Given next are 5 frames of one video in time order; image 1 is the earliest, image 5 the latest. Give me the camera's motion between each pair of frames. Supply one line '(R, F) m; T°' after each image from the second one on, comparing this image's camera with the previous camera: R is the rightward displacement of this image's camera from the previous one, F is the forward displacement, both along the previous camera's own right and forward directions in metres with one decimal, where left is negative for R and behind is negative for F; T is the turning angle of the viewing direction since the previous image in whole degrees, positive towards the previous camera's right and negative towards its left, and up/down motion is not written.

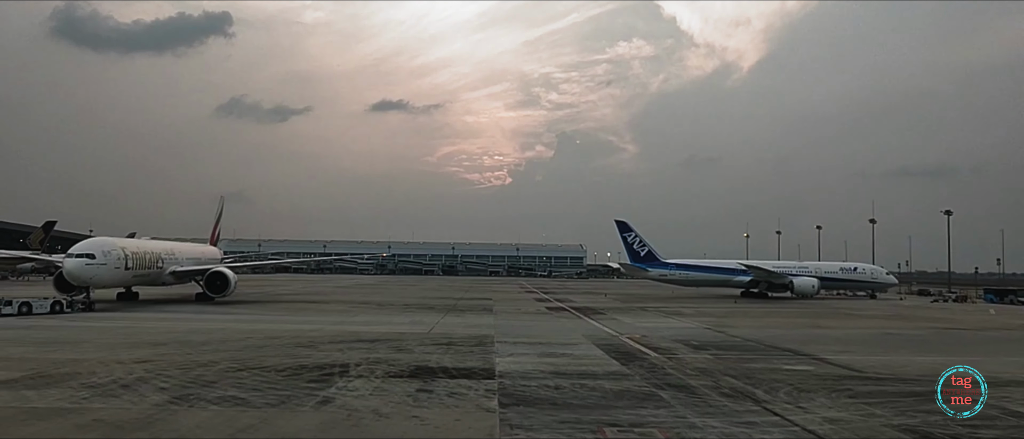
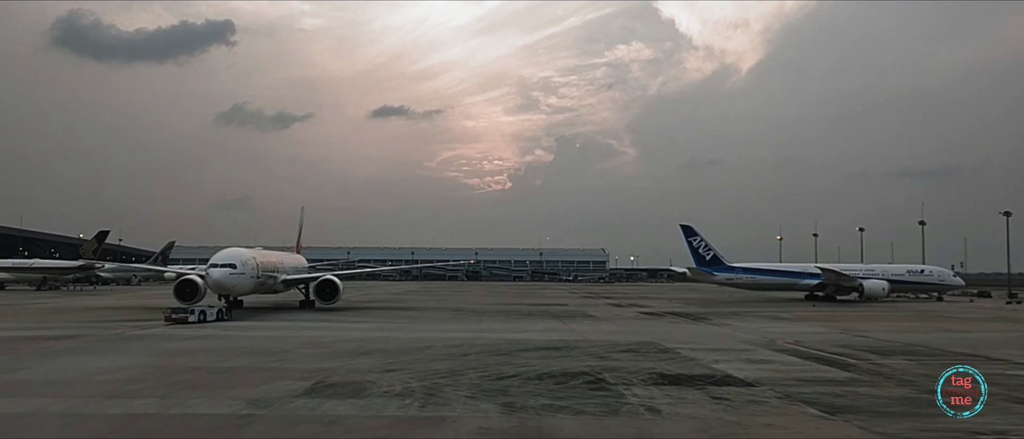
(-5.1, -0.1) m; -1°
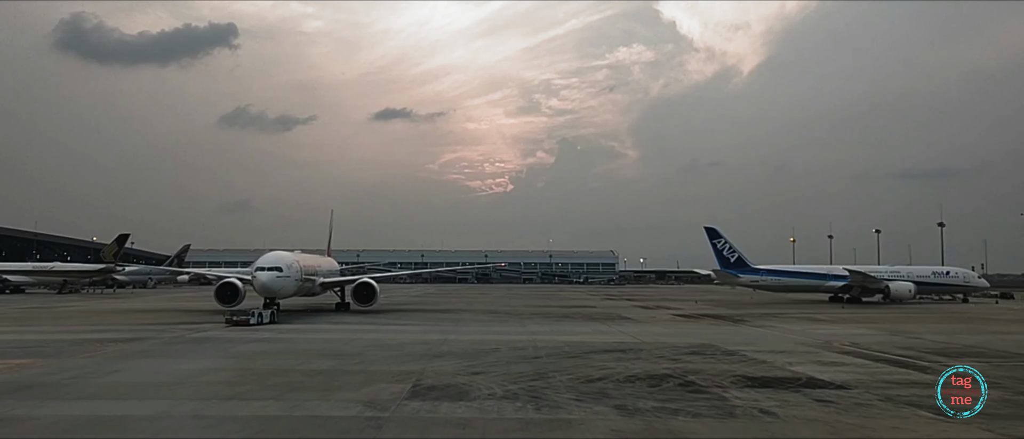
(-1.8, 0.0) m; 0°
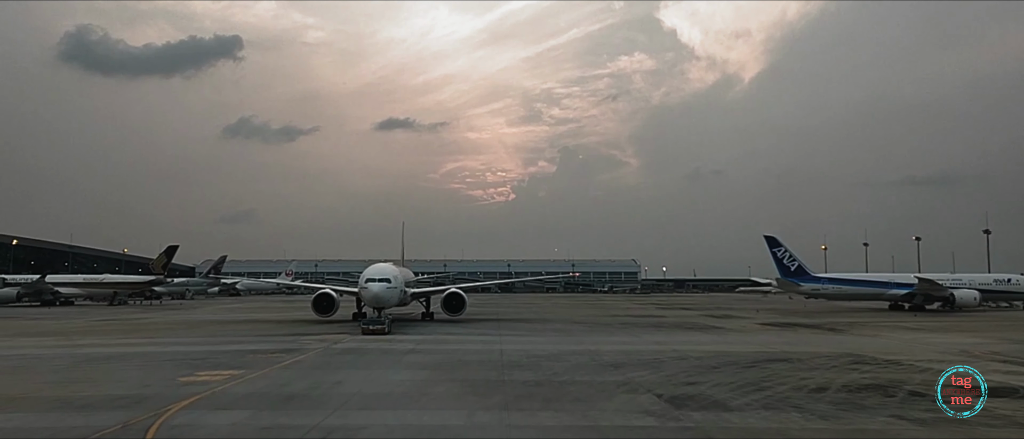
(-4.4, -0.1) m; -1°
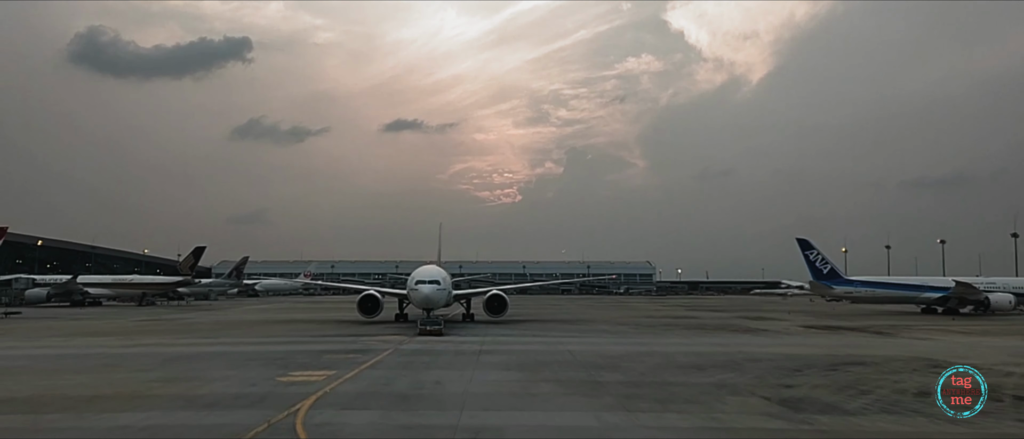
(-1.9, -0.1) m; -1°
